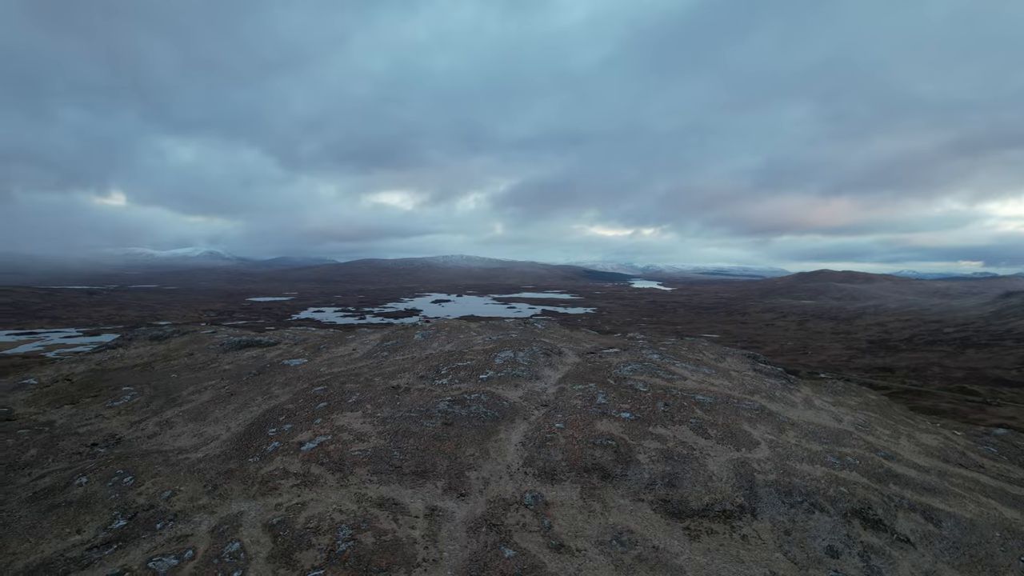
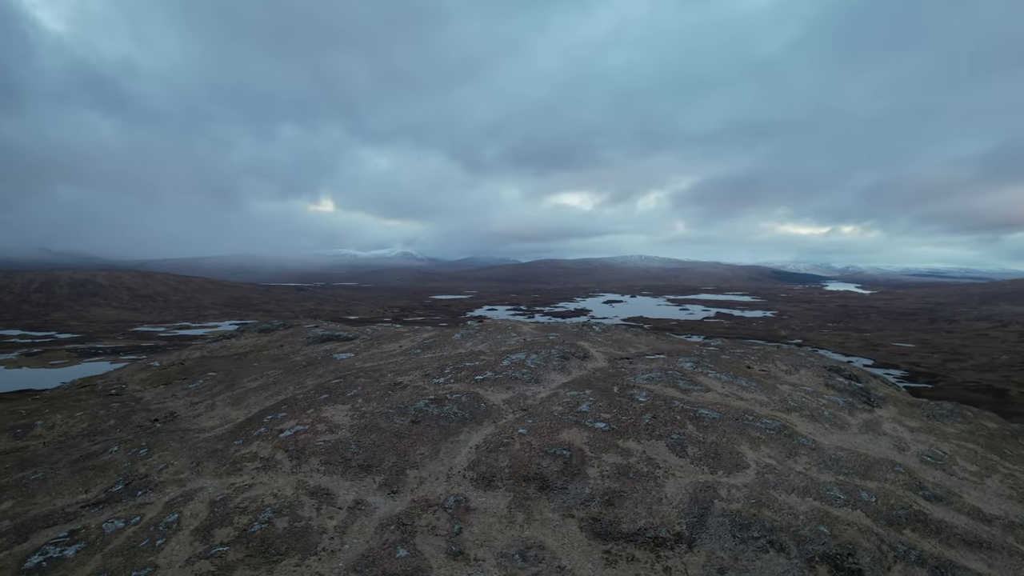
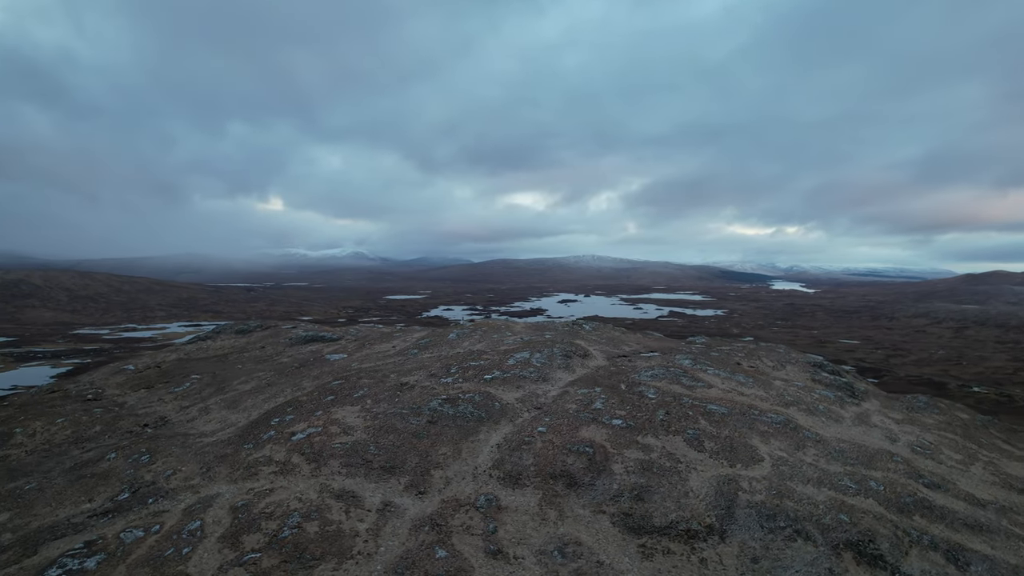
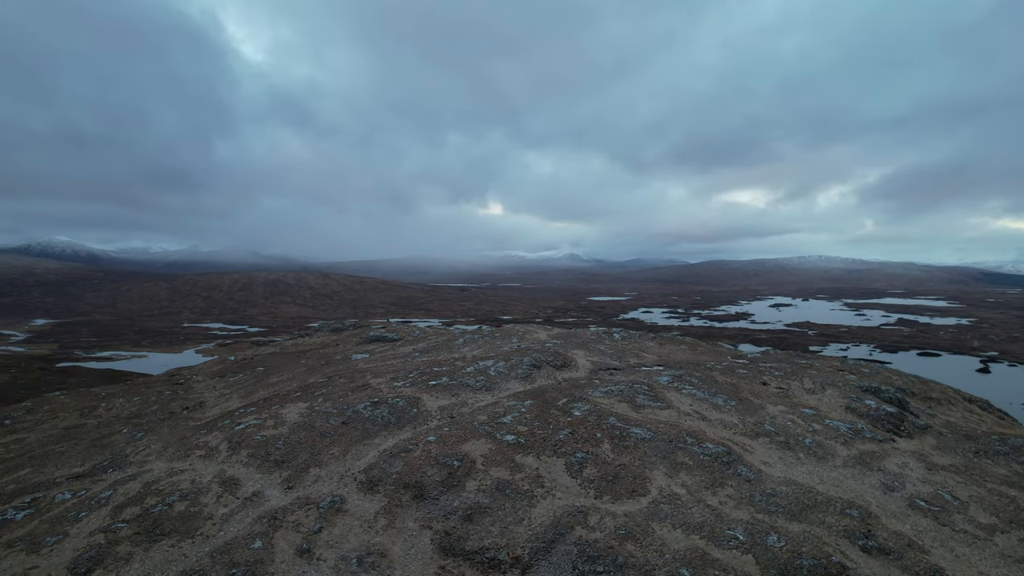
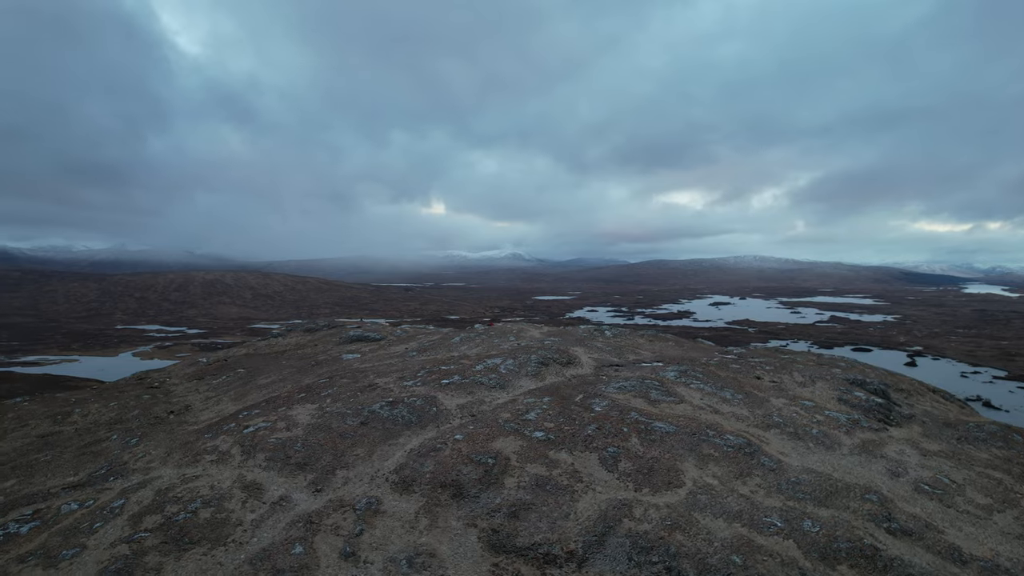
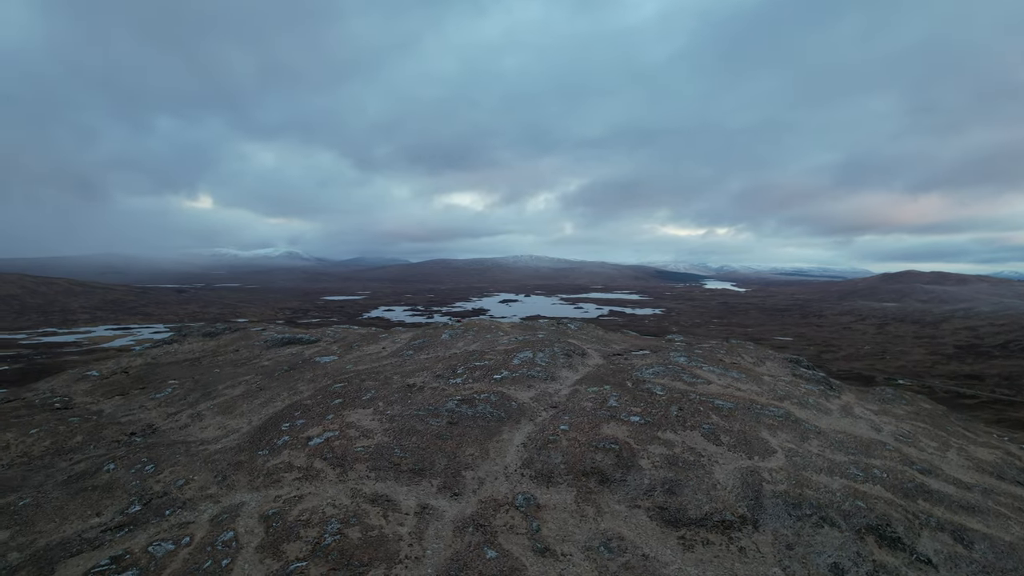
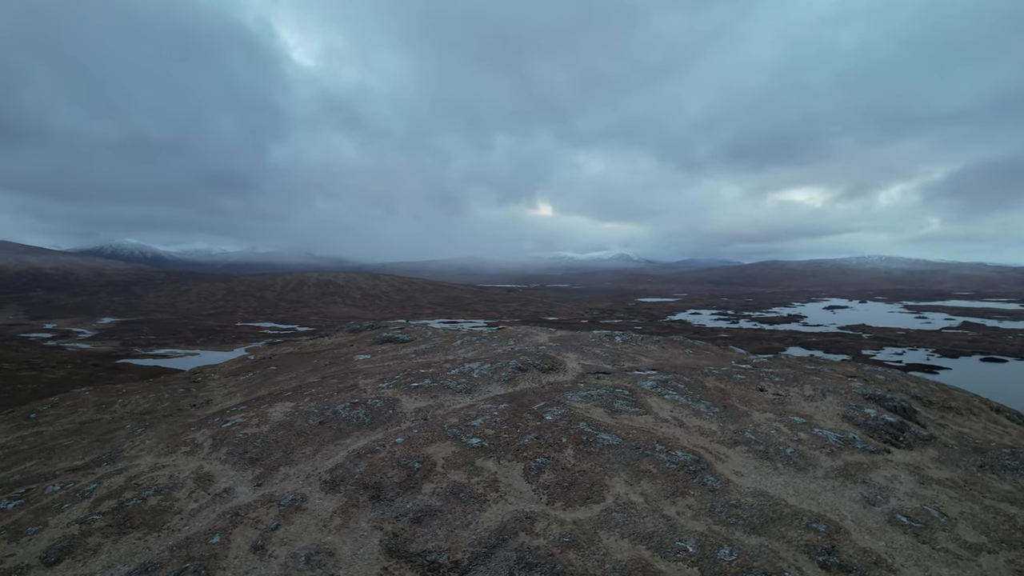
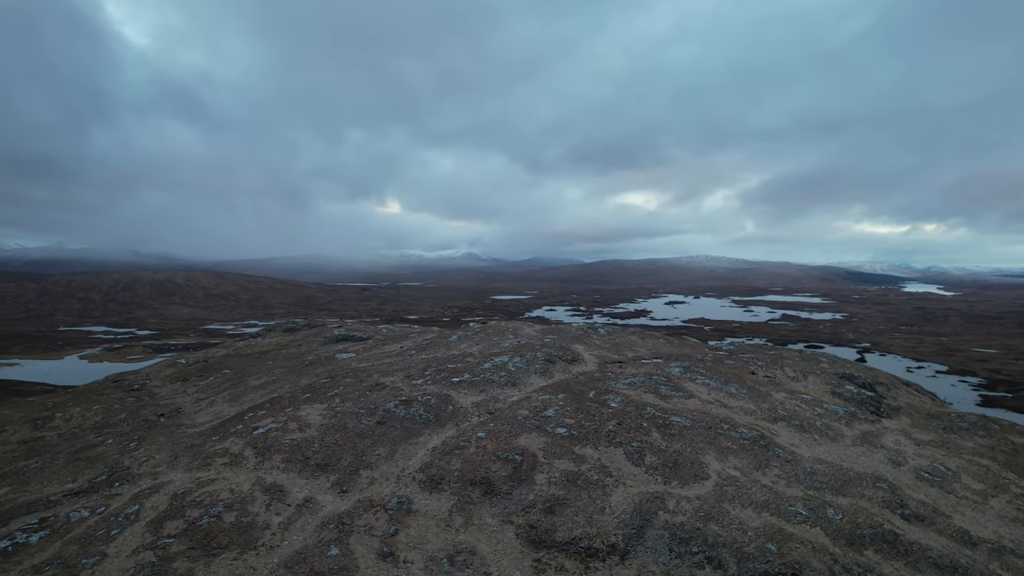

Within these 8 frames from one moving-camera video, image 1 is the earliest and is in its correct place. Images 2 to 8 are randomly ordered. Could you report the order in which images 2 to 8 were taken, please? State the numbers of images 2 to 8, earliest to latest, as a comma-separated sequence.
6, 3, 2, 8, 5, 4, 7
